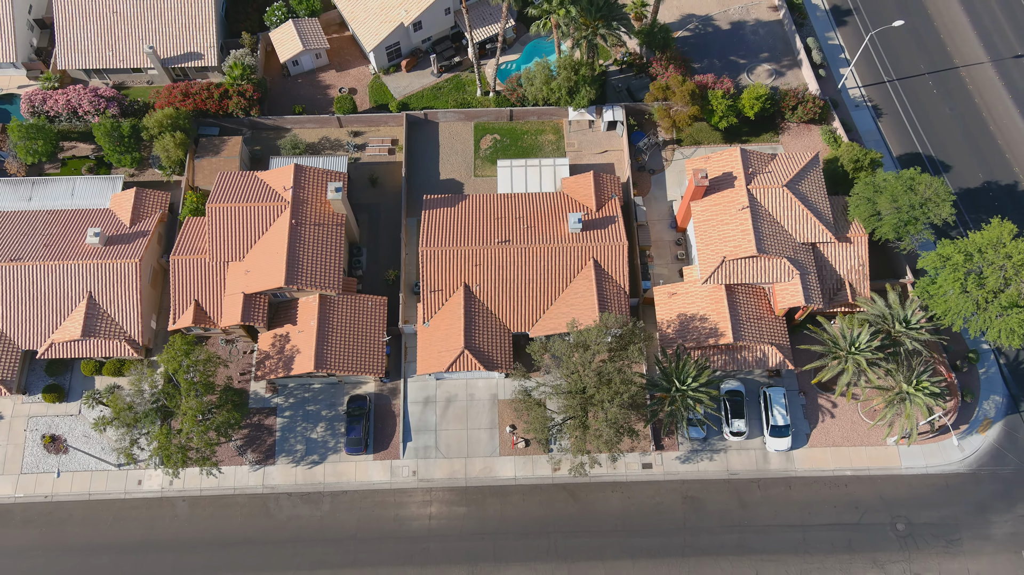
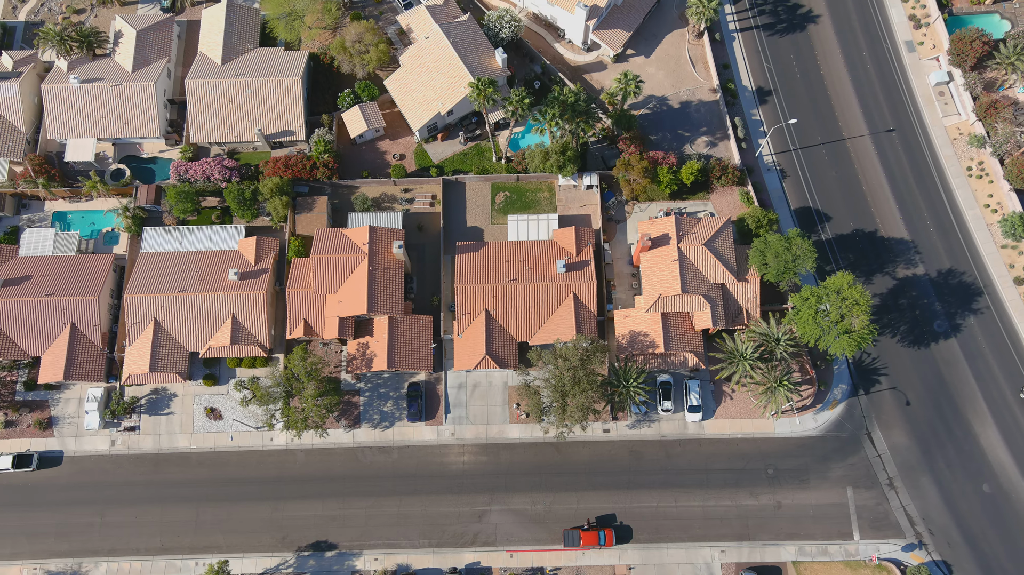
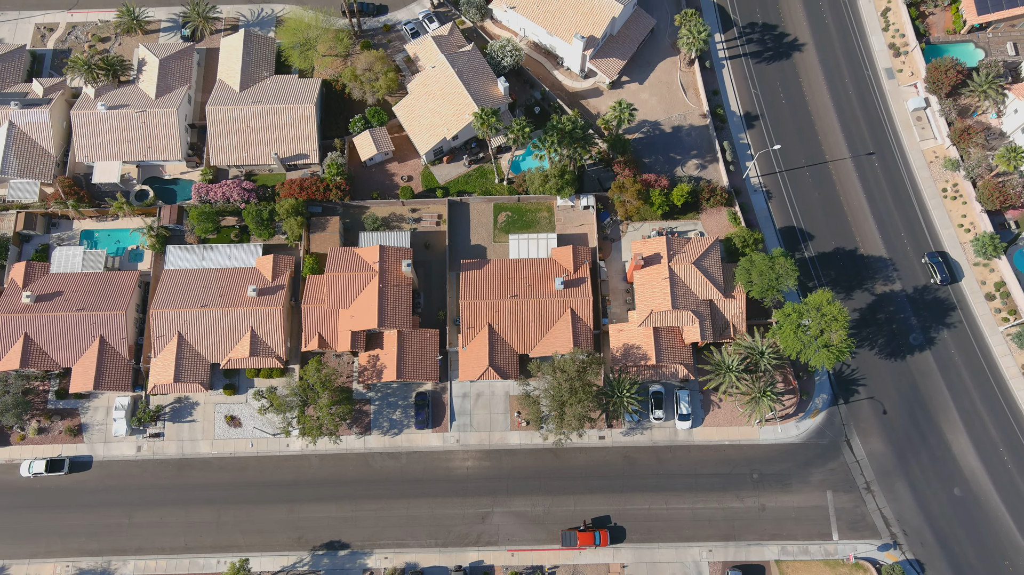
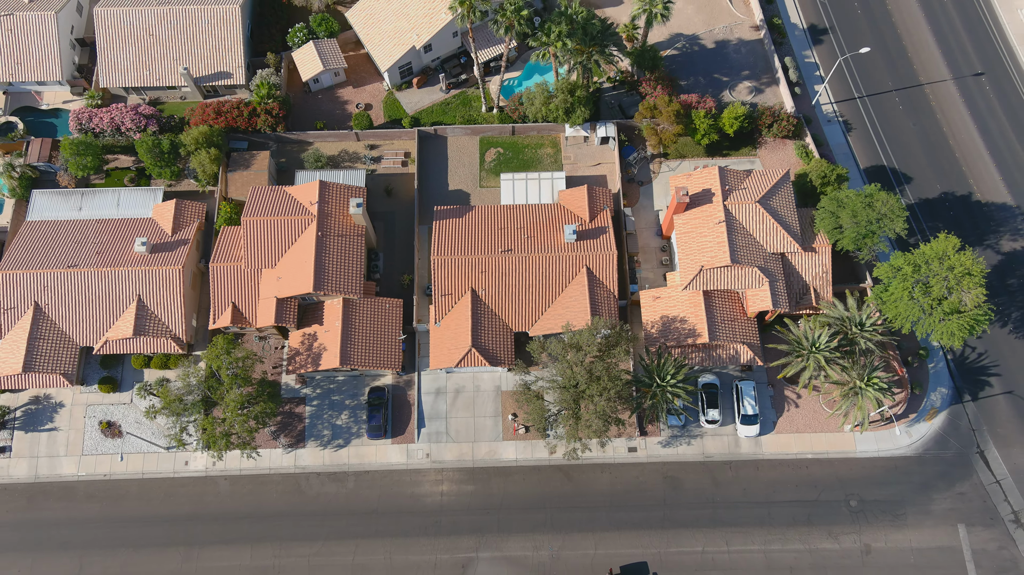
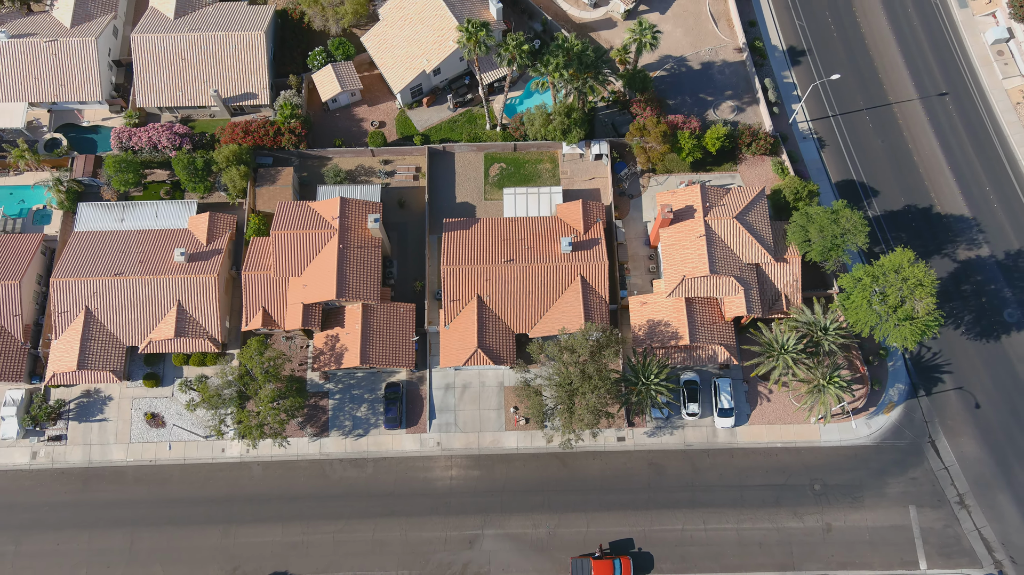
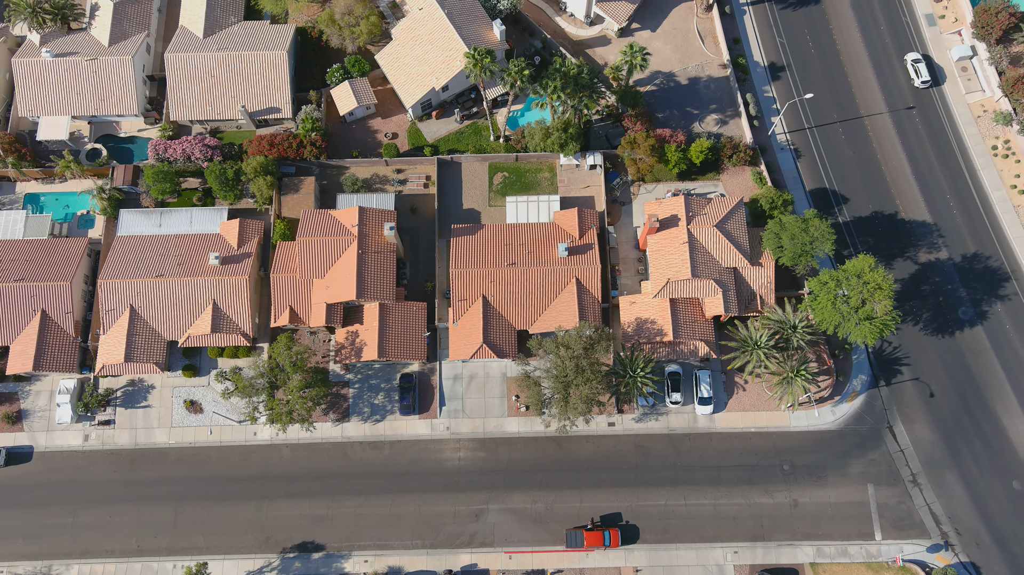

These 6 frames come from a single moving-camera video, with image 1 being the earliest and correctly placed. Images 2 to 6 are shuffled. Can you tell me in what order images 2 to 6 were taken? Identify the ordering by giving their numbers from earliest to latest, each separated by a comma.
4, 5, 6, 2, 3
